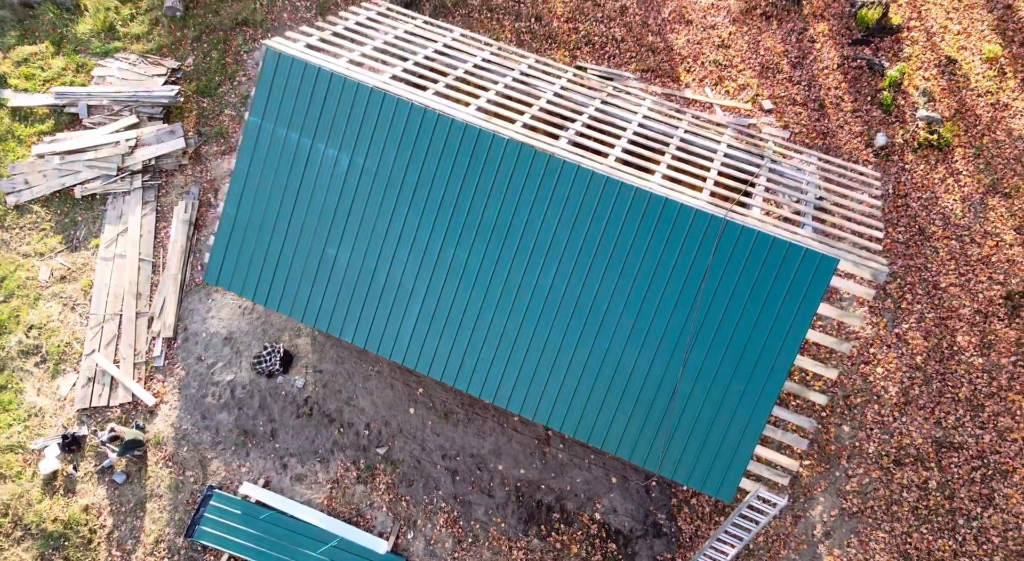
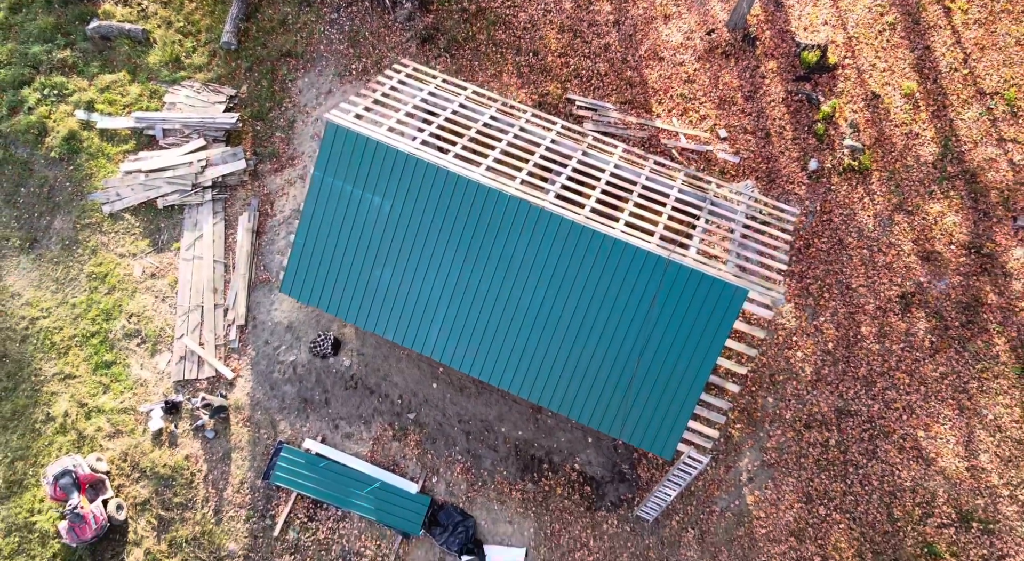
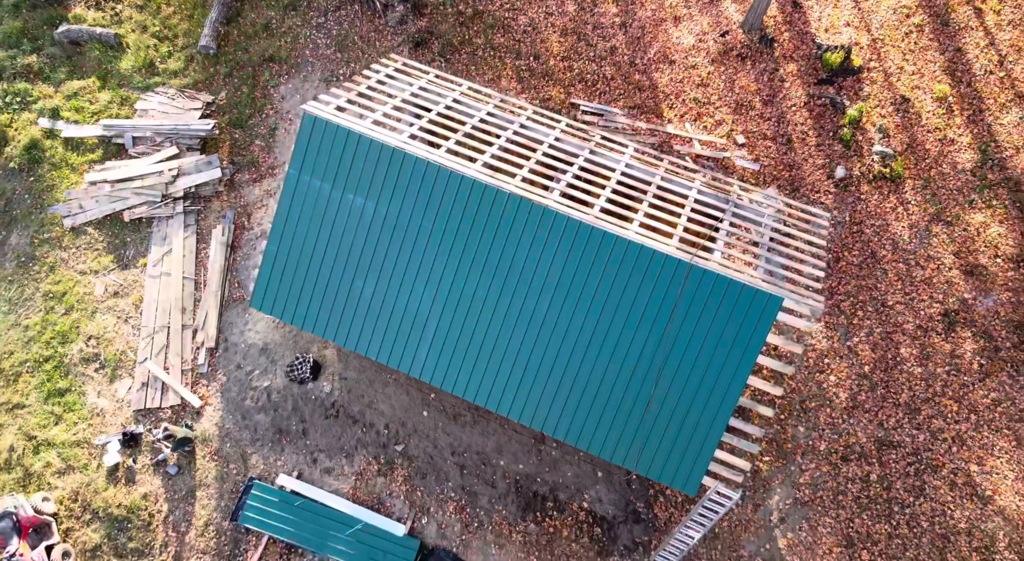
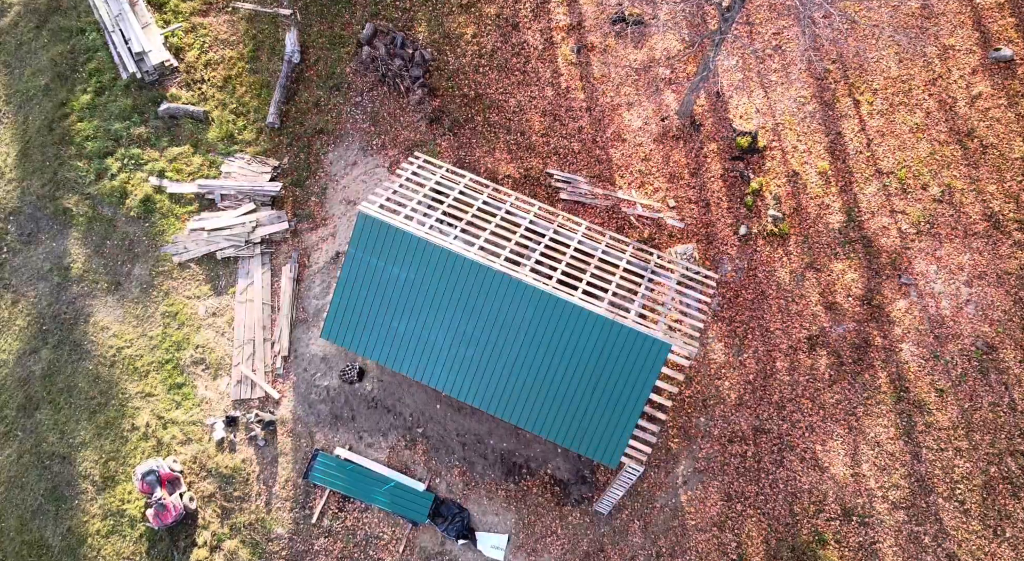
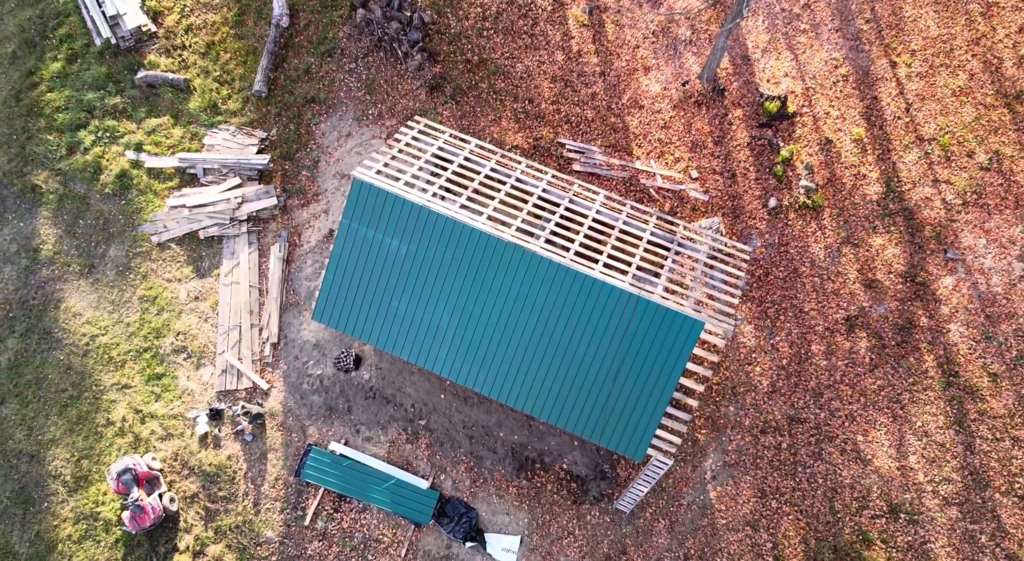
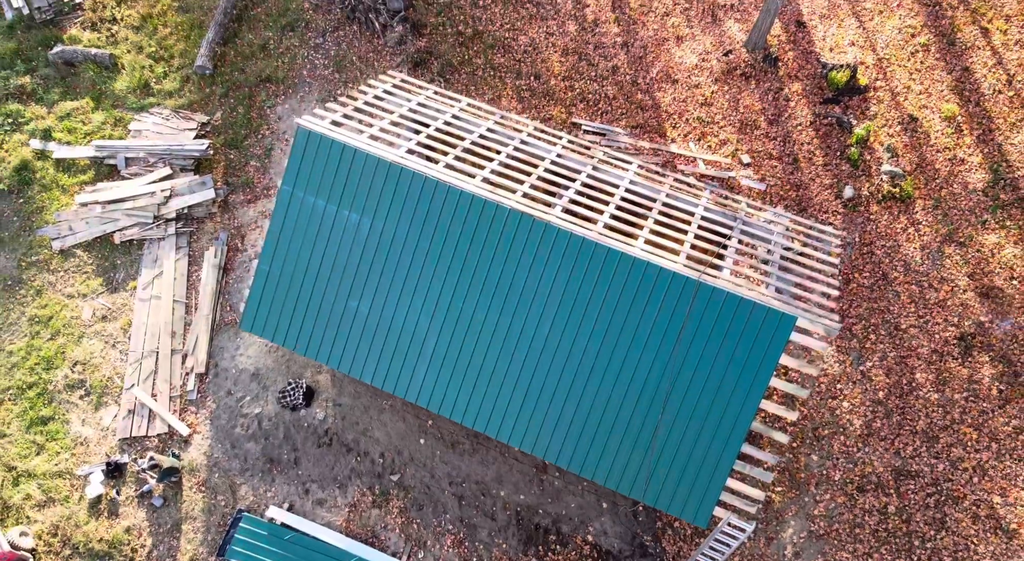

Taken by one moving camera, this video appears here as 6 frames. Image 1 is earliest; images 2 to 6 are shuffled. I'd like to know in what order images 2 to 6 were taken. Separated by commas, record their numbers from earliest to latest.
6, 3, 2, 5, 4
